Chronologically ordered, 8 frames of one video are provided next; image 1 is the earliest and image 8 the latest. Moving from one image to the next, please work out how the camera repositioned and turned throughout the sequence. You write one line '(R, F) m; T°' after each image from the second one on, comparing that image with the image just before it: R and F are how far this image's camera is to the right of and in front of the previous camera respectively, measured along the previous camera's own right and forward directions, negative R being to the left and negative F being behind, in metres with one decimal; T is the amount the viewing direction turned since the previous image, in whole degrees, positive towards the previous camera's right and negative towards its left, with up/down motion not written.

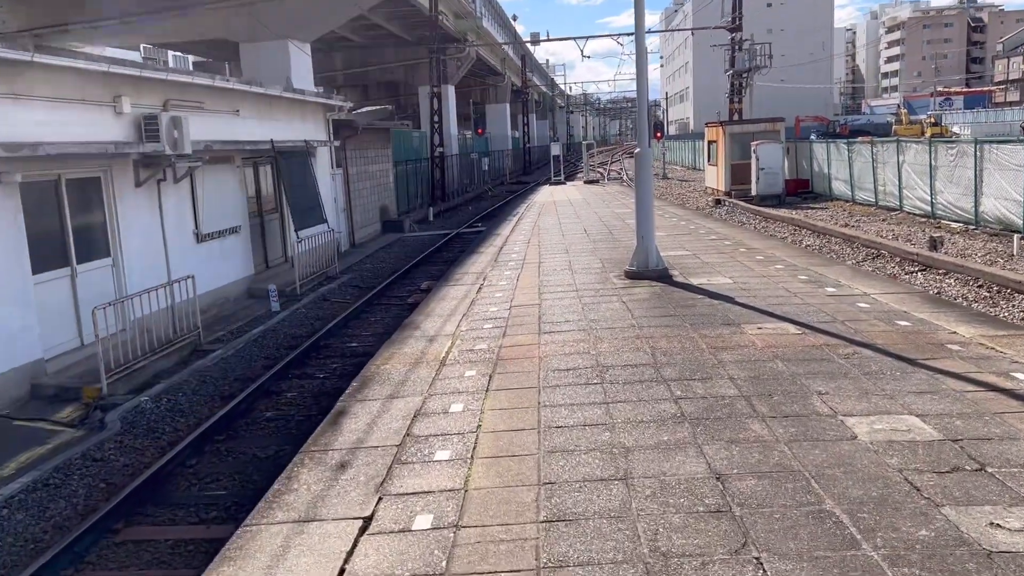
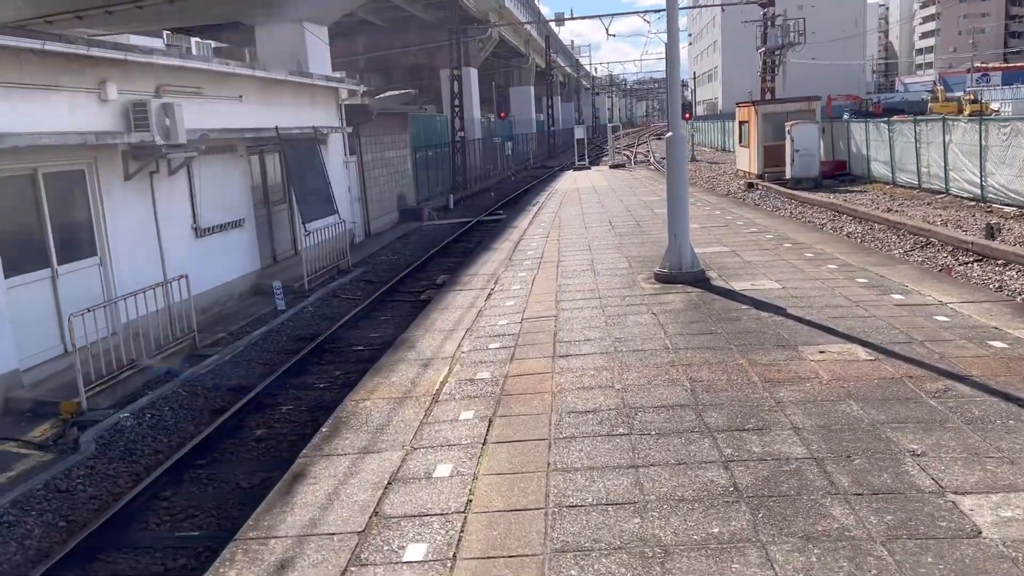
(+0.1, +1.0) m; -2°
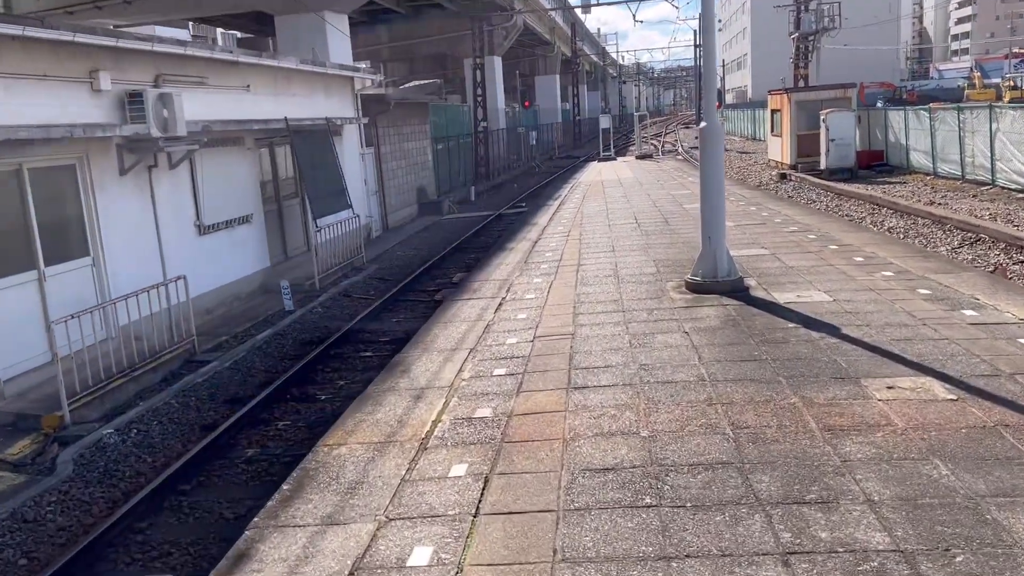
(+0.1, +0.8) m; -2°
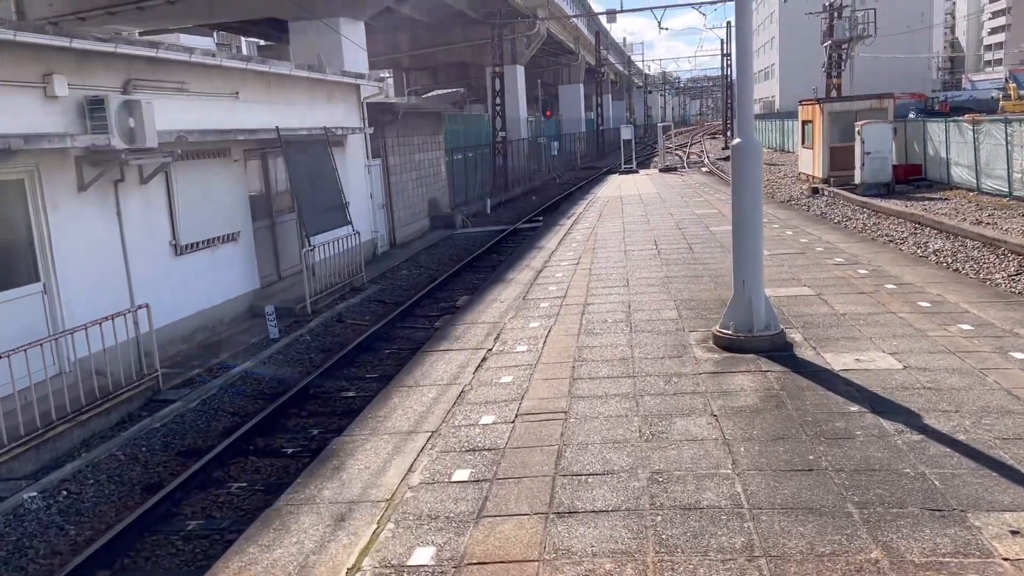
(+0.2, +1.2) m; -2°
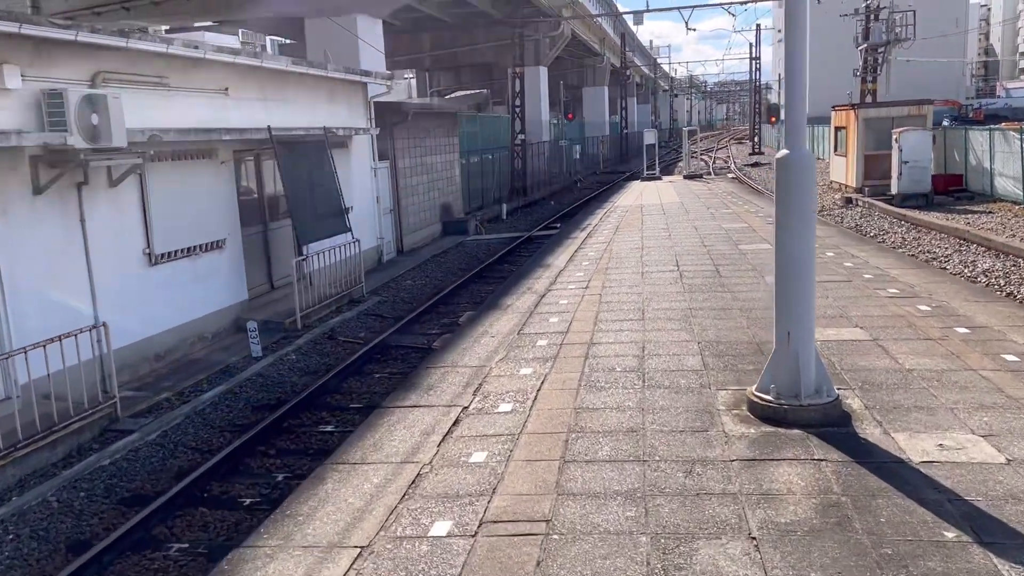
(+0.2, +1.1) m; -1°
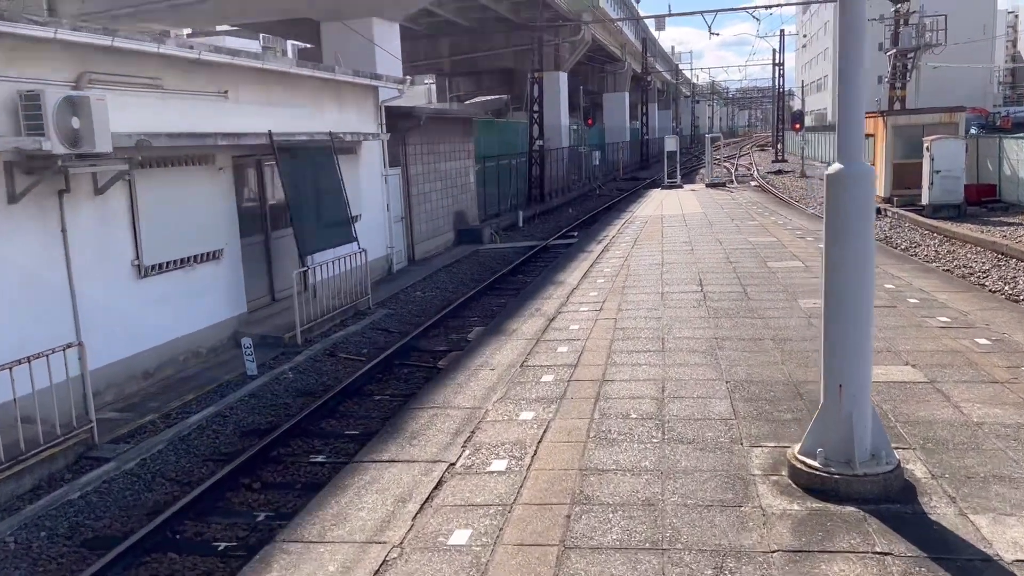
(+0.1, +0.7) m; -1°
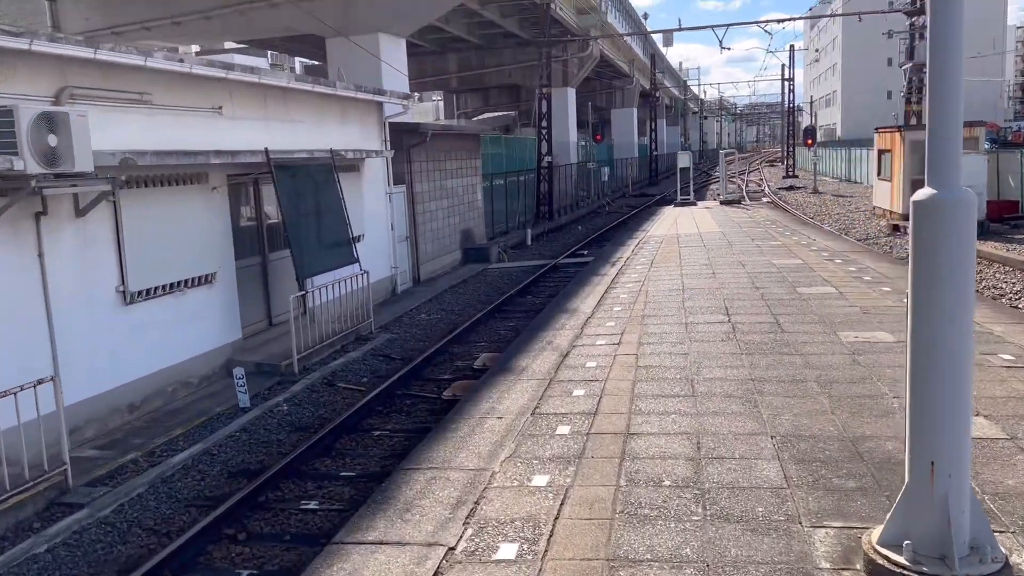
(0.0, +0.6) m; -1°
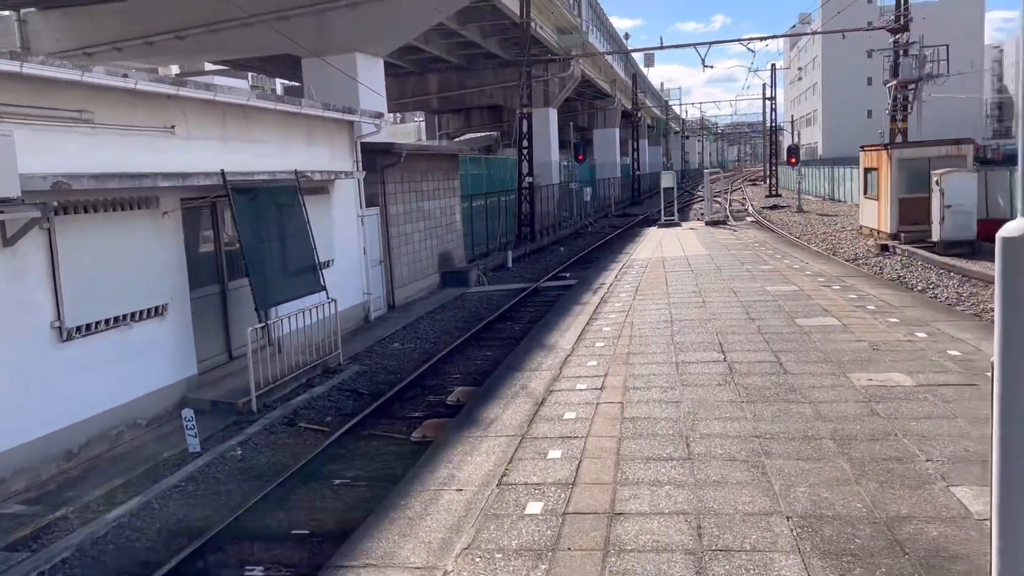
(+0.1, +0.7) m; +1°
